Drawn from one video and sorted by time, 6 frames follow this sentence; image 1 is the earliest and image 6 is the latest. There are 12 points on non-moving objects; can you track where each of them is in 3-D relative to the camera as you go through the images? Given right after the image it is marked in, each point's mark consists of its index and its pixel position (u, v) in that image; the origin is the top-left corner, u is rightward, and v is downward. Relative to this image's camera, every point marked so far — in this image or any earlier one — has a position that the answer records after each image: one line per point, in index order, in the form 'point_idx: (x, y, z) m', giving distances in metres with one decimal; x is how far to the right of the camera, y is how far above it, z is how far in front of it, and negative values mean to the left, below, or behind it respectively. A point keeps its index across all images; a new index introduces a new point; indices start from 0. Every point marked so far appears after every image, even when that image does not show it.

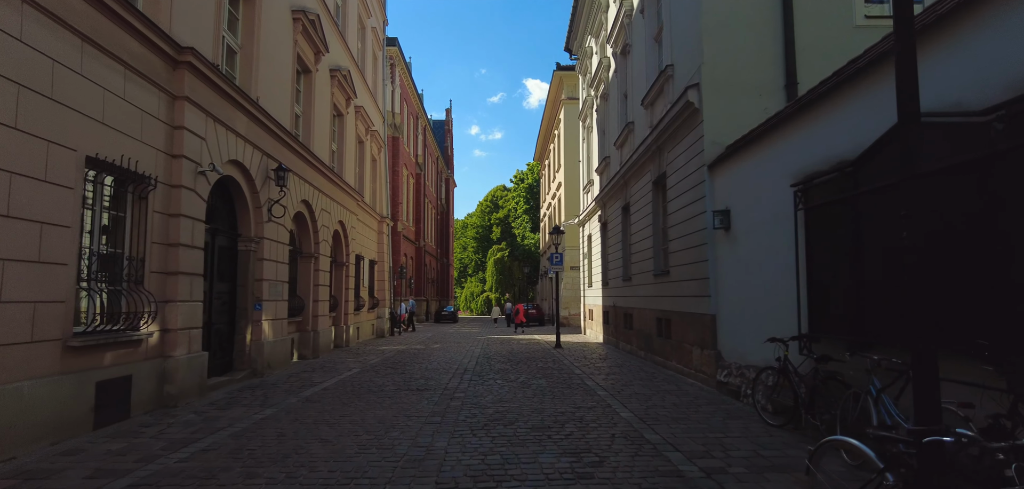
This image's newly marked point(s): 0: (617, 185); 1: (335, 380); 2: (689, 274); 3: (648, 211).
0: (+3.0, +1.7, +16.9) m
1: (-3.2, -2.5, +10.7) m
2: (+3.1, -0.5, +10.4) m
3: (+3.1, +0.8, +13.4) m
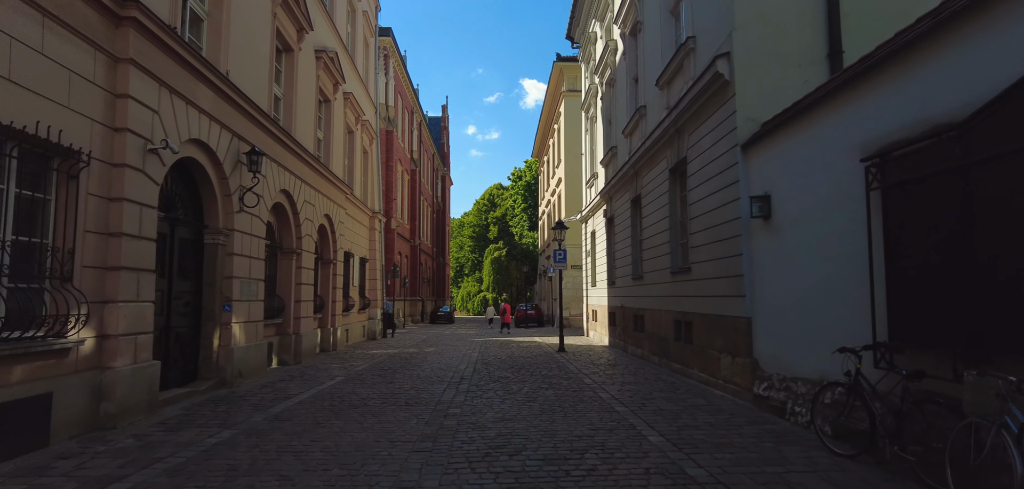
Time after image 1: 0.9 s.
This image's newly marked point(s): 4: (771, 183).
0: (+3.0, +1.8, +15.7) m
1: (-3.1, -2.3, +9.5) m
2: (+3.1, -0.4, +9.2) m
3: (+3.1, +0.9, +12.2) m
4: (+3.3, +0.8, +7.5) m
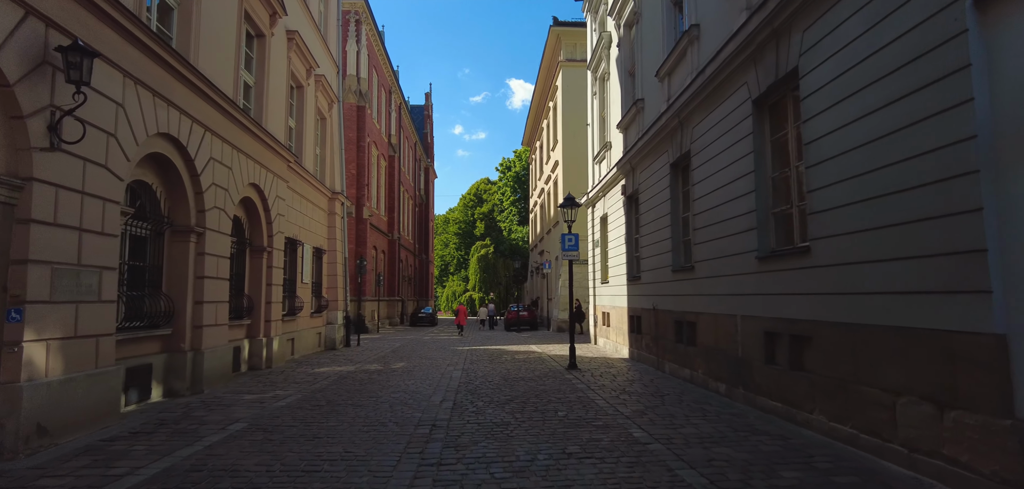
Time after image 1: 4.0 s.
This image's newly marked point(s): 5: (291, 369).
0: (+2.9, +2.2, +11.7) m
1: (-3.1, -2.0, +5.3) m
2: (+3.2, 0.0, +5.1) m
3: (+3.1, +1.2, +8.2) m
4: (+3.4, +1.2, +3.5) m
5: (-4.8, -2.7, +12.9) m
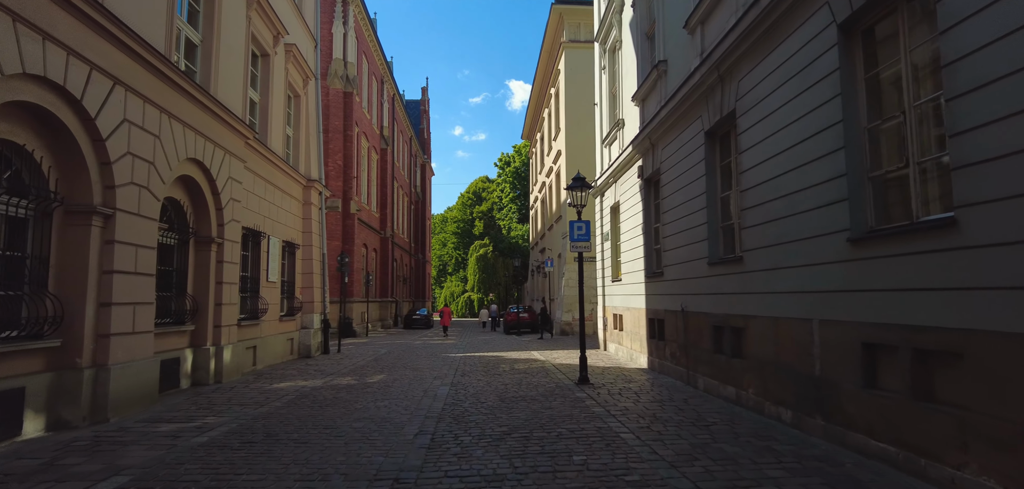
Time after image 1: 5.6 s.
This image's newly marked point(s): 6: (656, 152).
0: (+2.9, +2.4, +9.5) m
1: (-3.1, -1.8, +3.2) m
2: (+3.1, +0.2, +3.0) m
3: (+3.1, +1.5, +6.0) m
4: (+3.3, +1.4, +1.4) m
5: (-4.8, -2.5, +10.8) m
6: (+2.9, +1.9, +12.2) m
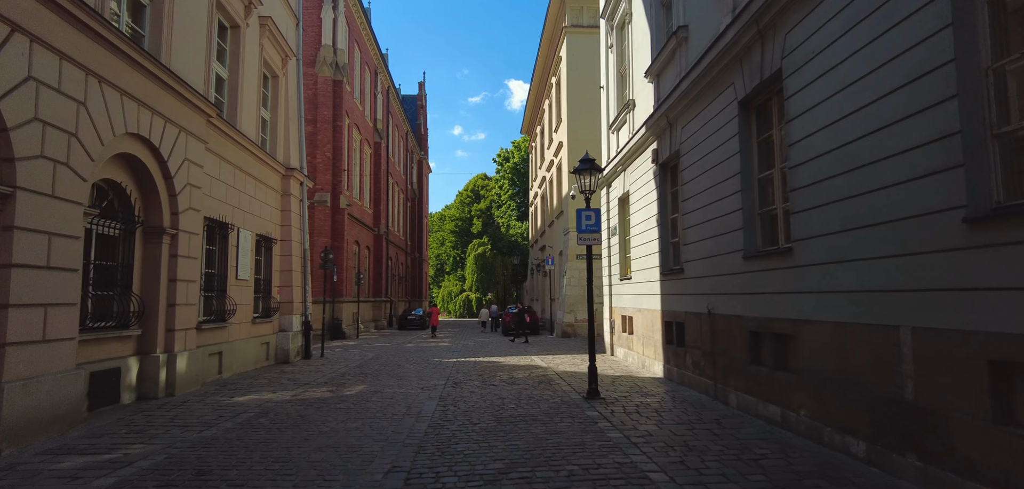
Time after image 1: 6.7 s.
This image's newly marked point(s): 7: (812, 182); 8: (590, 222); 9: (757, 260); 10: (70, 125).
0: (+2.9, +2.5, +8.1) m
1: (-3.1, -1.6, +1.7) m
2: (+3.1, +0.3, +1.5) m
3: (+3.1, +1.6, +4.6) m
4: (+3.3, +1.5, -0.1) m
5: (-4.8, -2.4, +9.3) m
6: (+2.9, +2.0, +10.7) m
7: (+3.0, +0.6, +6.2) m
8: (+1.3, +0.3, +10.1) m
9: (+3.0, -0.2, +7.4) m
10: (-5.1, +1.4, +6.9) m
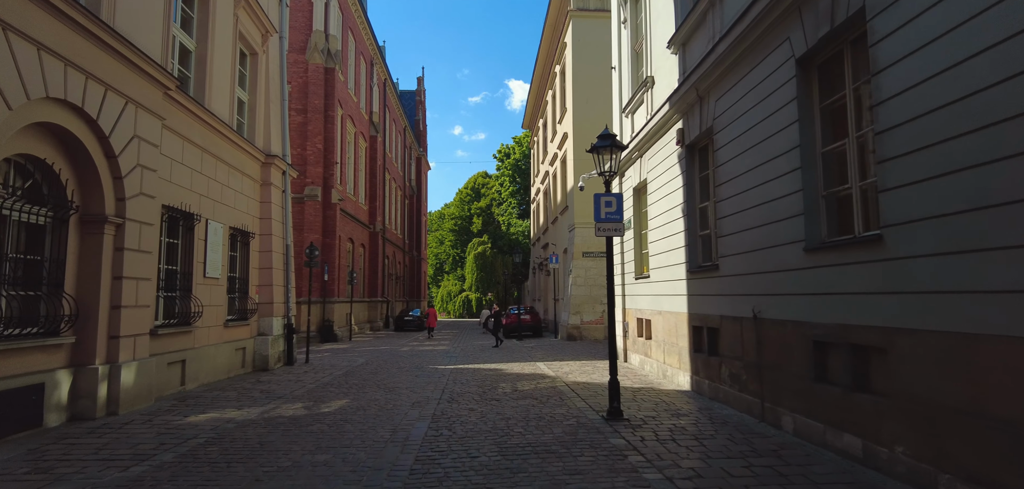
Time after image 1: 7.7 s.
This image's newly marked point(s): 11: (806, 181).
0: (+2.9, +2.6, +6.6) m
1: (-3.1, -1.5, +0.2) m
2: (+3.2, +0.4, +0.1) m
3: (+3.1, +1.7, +3.1) m
4: (+3.4, +1.6, -1.6) m
5: (-4.7, -2.3, +7.9) m
6: (+3.0, +2.1, +9.2) m
7: (+3.1, +0.7, +4.7) m
8: (+1.4, +0.5, +8.6) m
9: (+3.0, -0.1, +5.9) m
10: (-5.0, +1.5, +5.4) m
11: (+3.0, +0.7, +6.2) m
